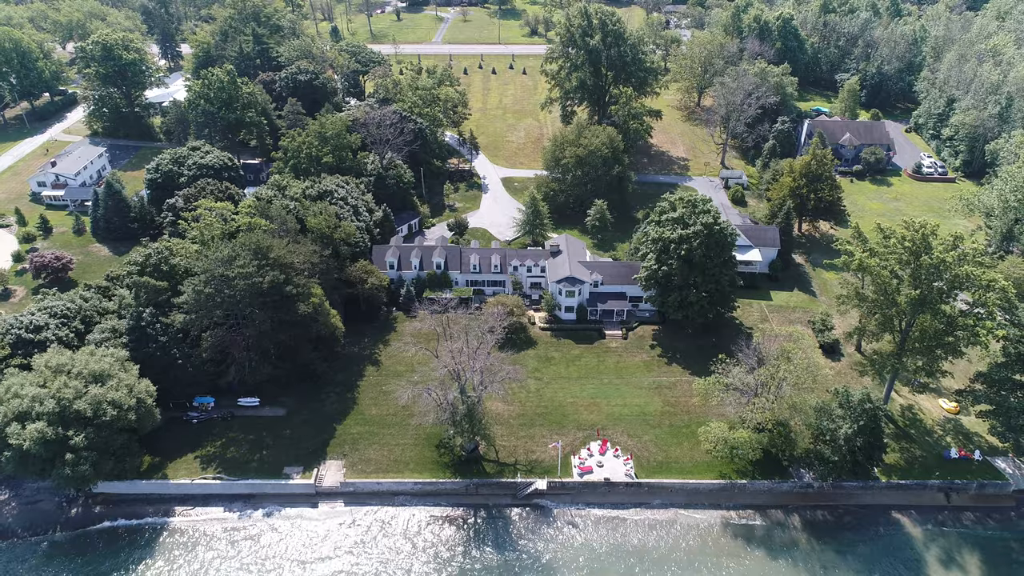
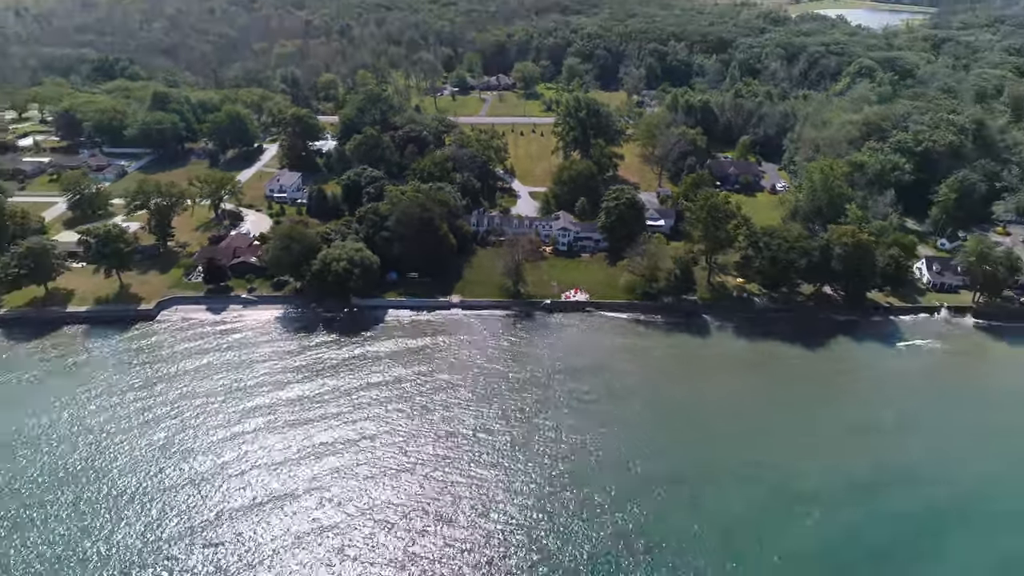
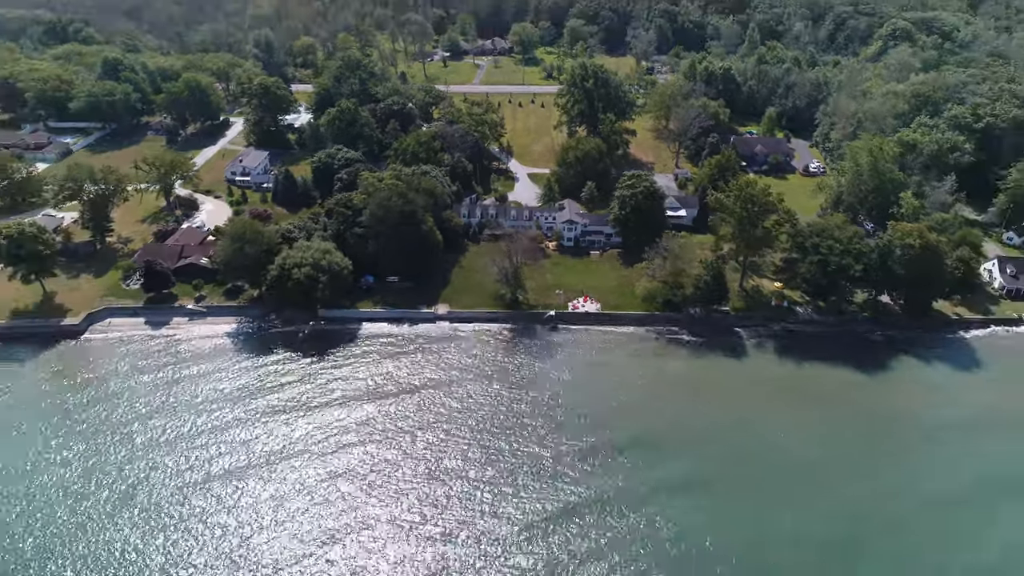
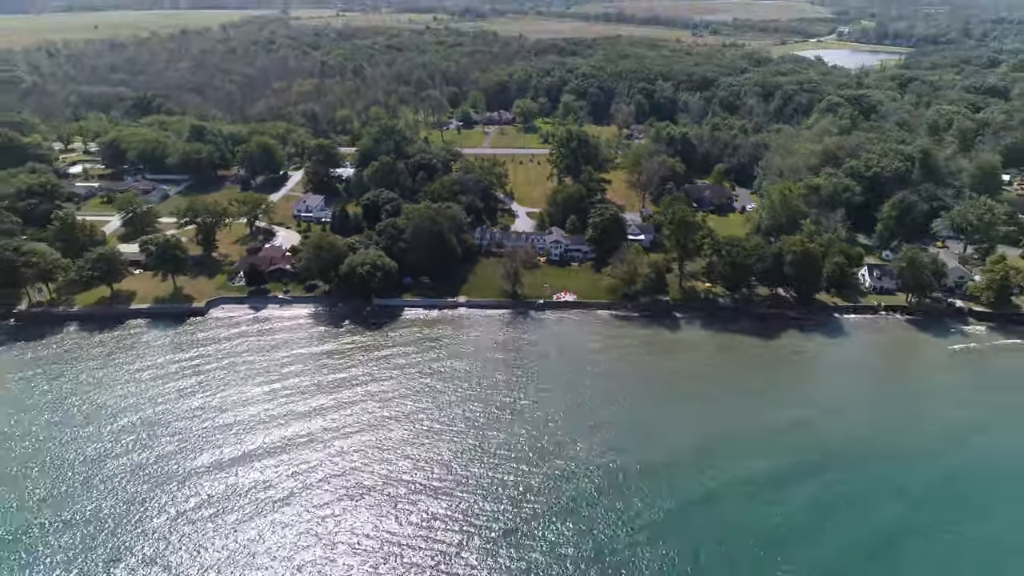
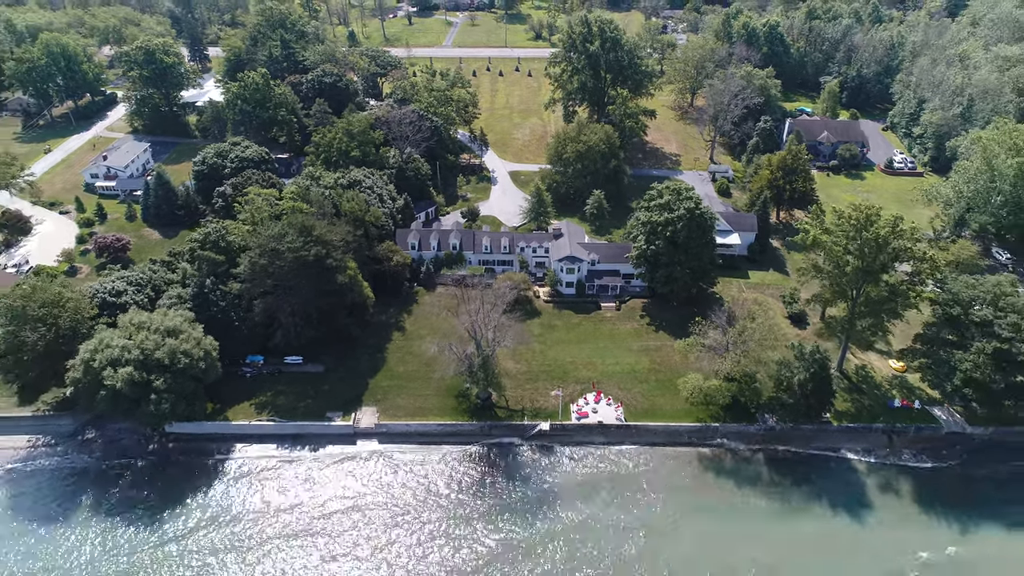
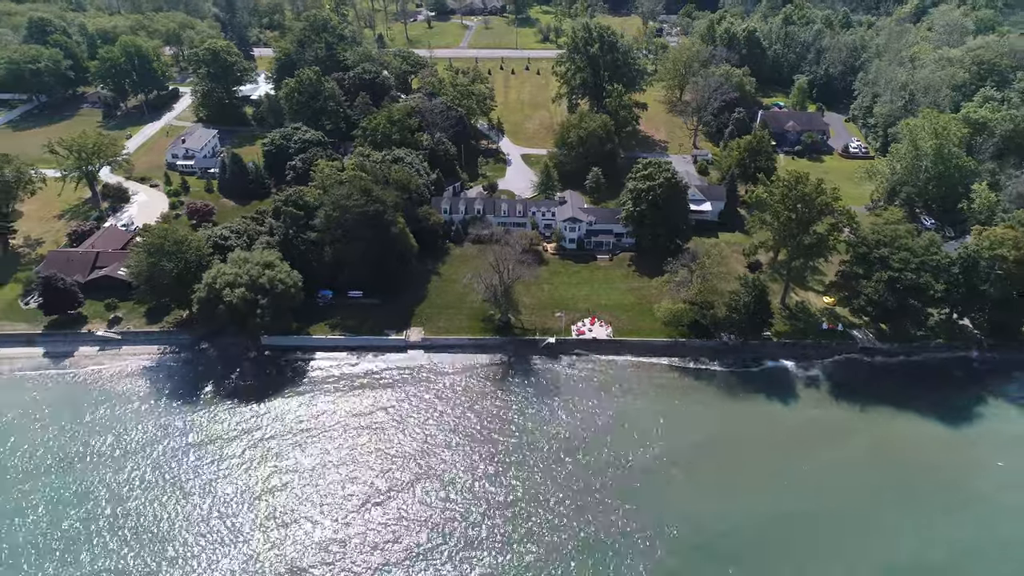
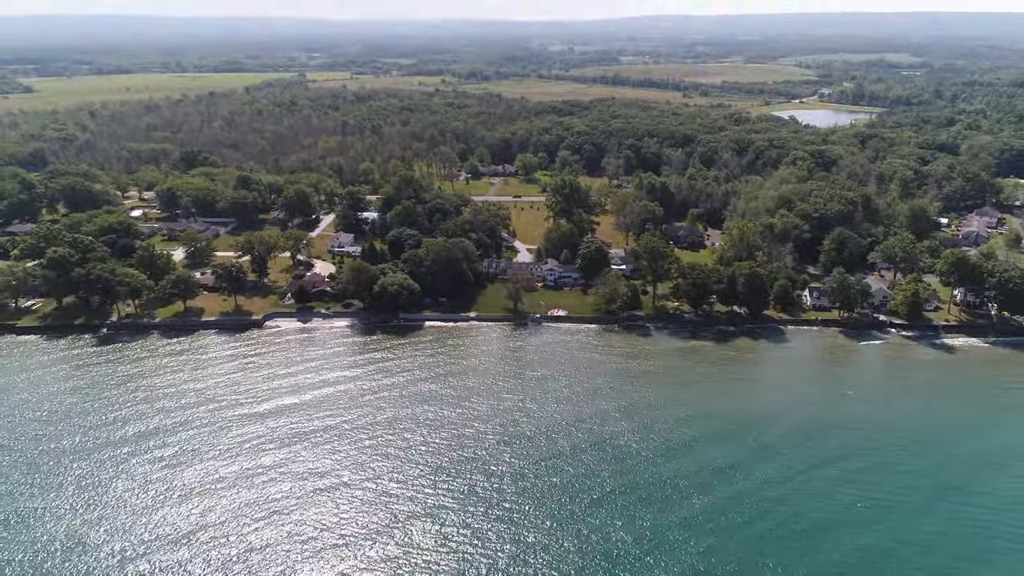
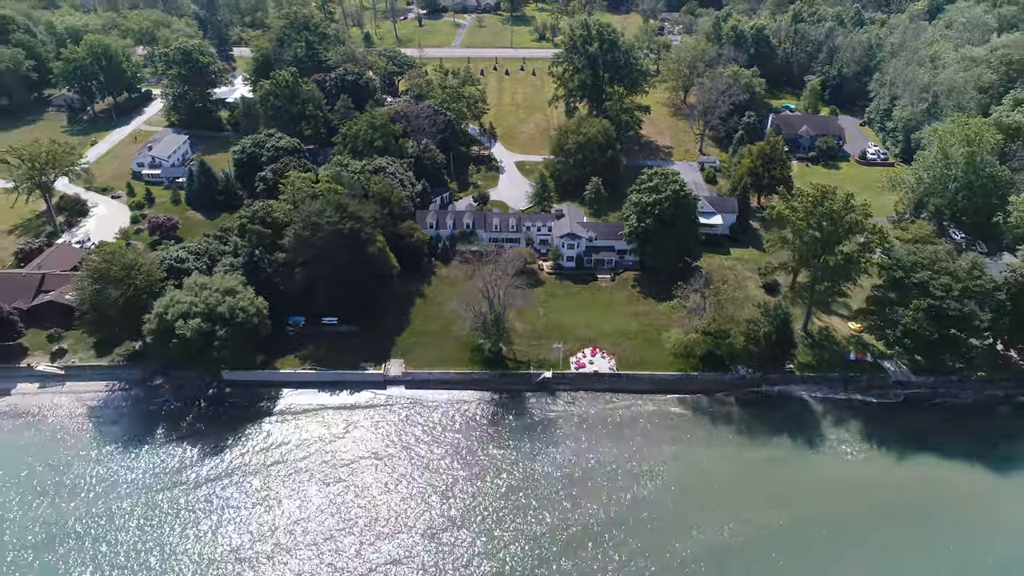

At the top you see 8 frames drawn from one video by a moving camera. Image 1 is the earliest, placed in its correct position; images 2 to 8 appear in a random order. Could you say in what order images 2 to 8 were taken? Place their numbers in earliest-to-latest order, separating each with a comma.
5, 8, 6, 3, 2, 4, 7
